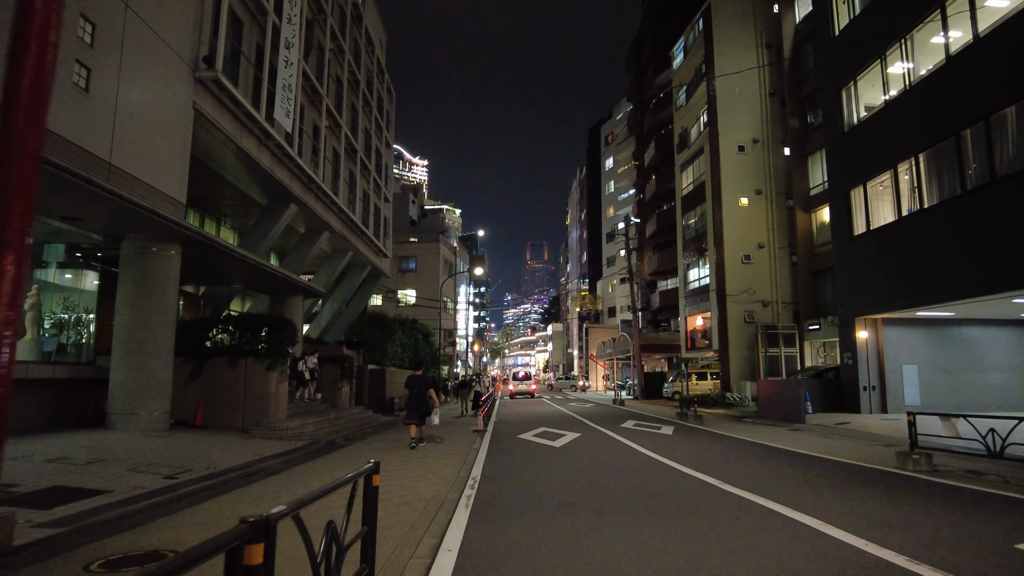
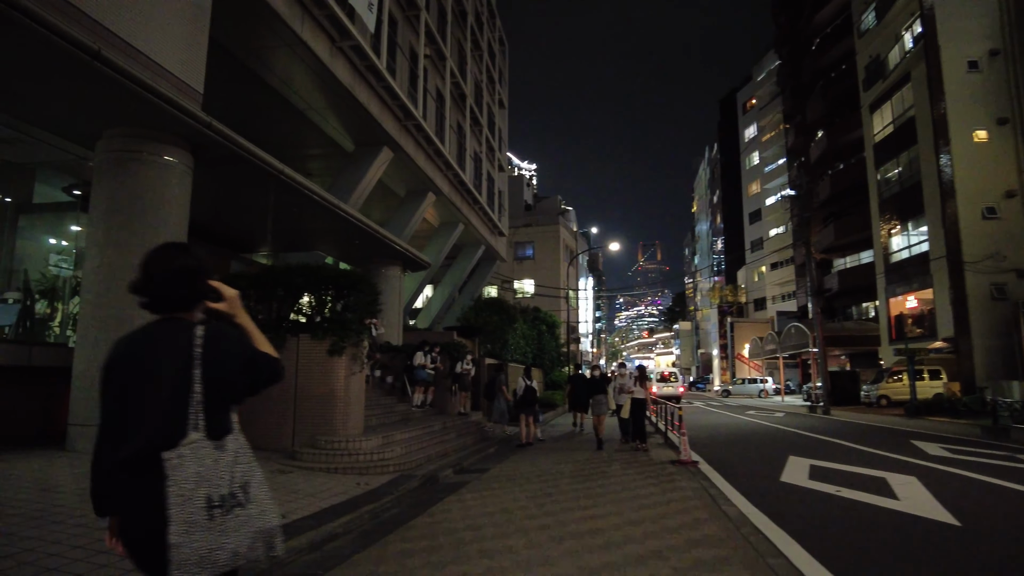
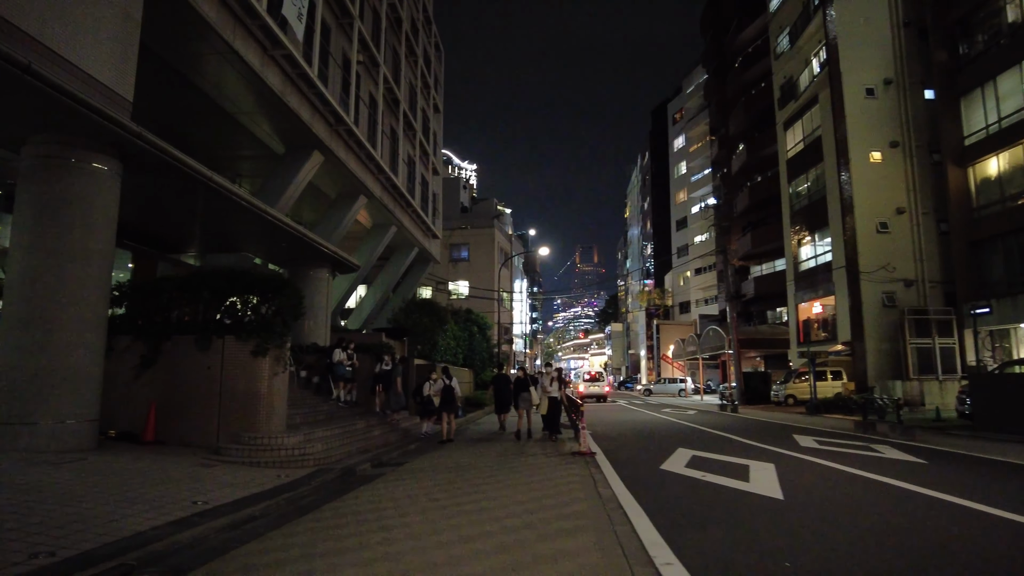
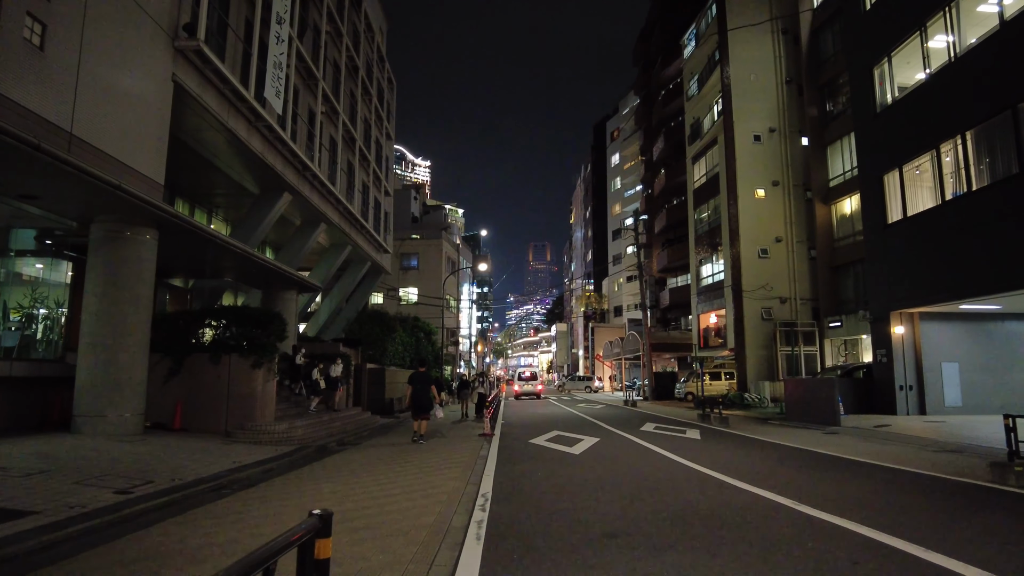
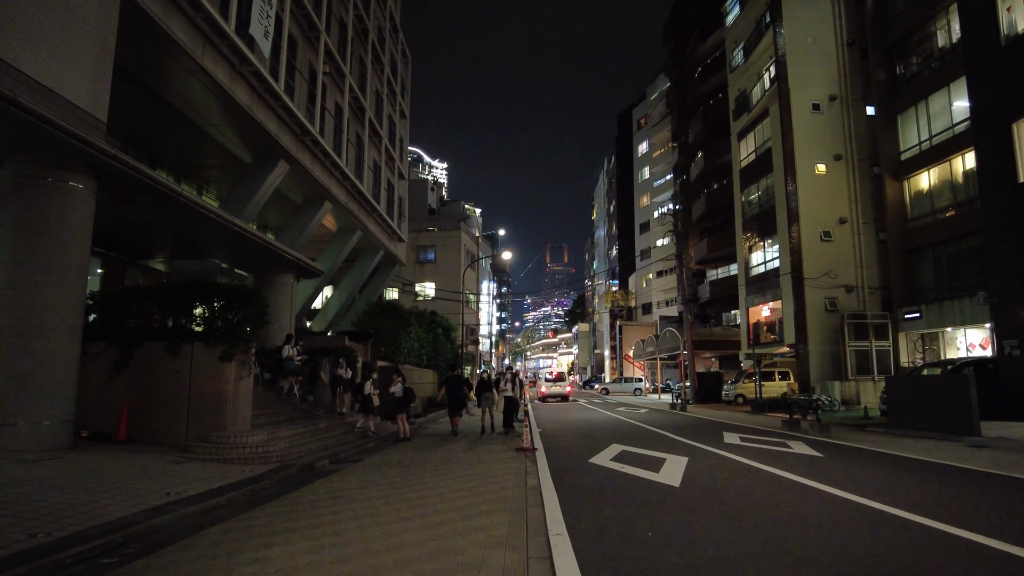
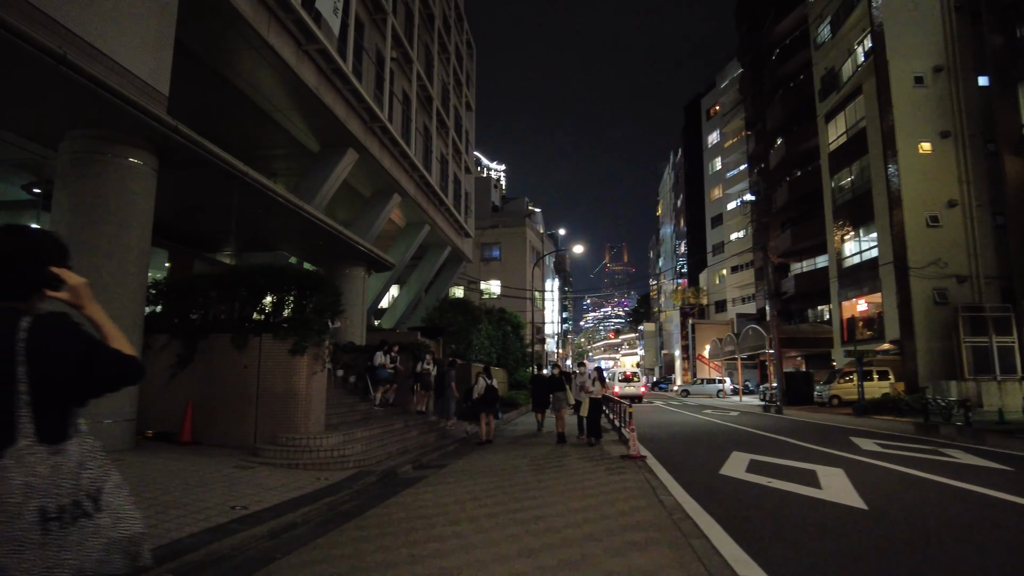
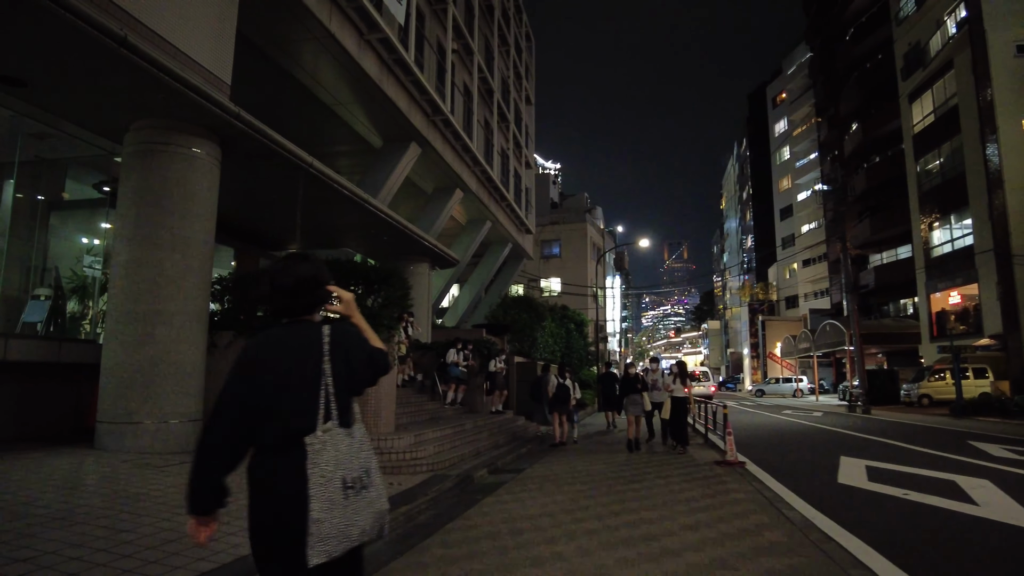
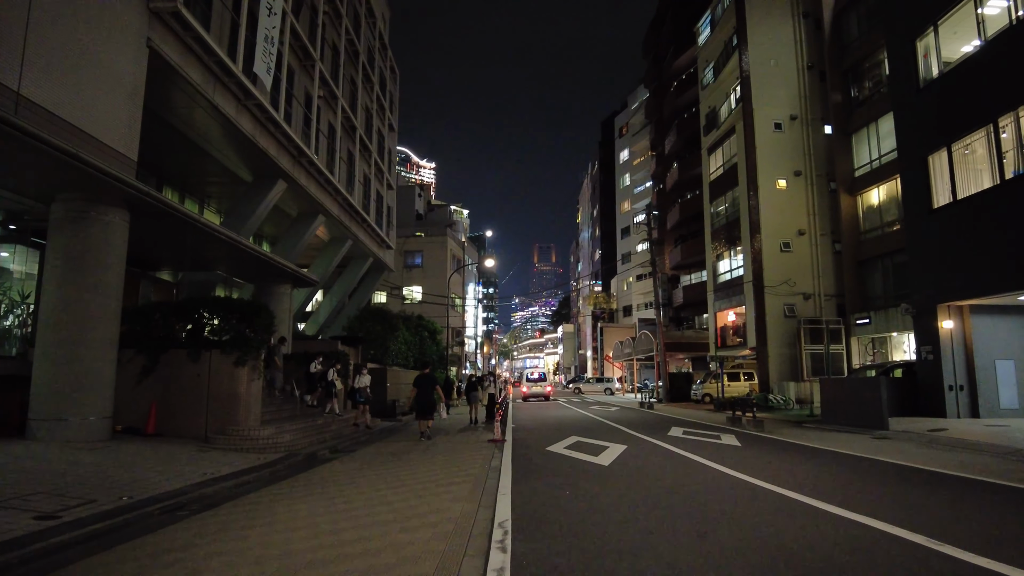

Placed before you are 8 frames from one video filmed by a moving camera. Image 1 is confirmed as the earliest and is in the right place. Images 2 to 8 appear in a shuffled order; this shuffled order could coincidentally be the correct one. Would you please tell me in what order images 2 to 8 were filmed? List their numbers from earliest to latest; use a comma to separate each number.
4, 8, 5, 3, 6, 2, 7
